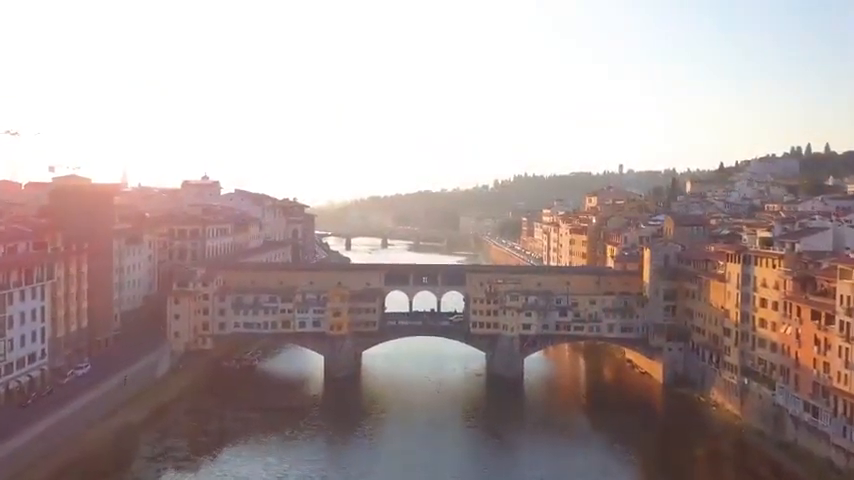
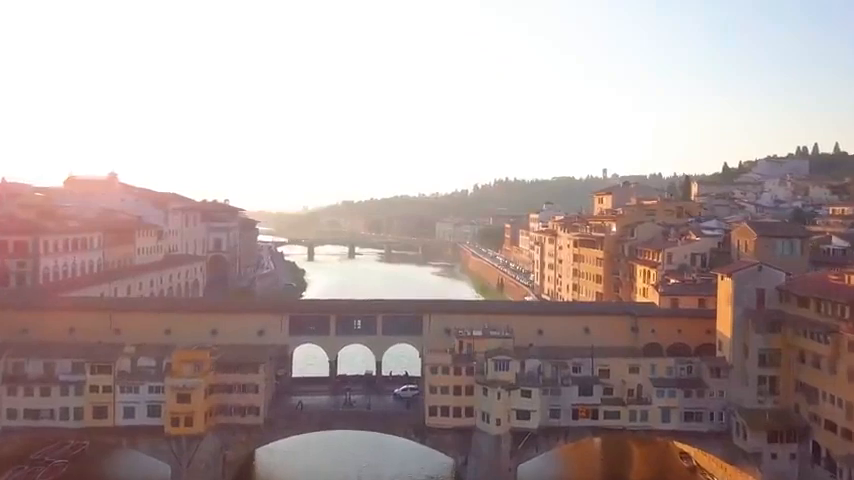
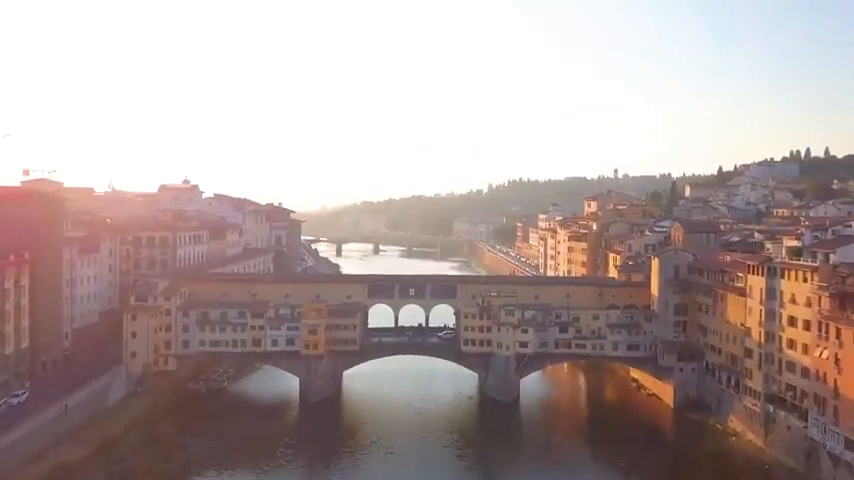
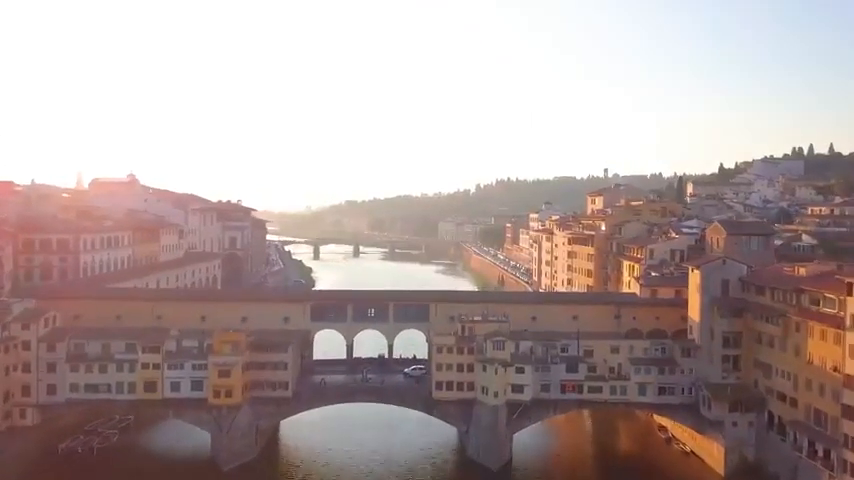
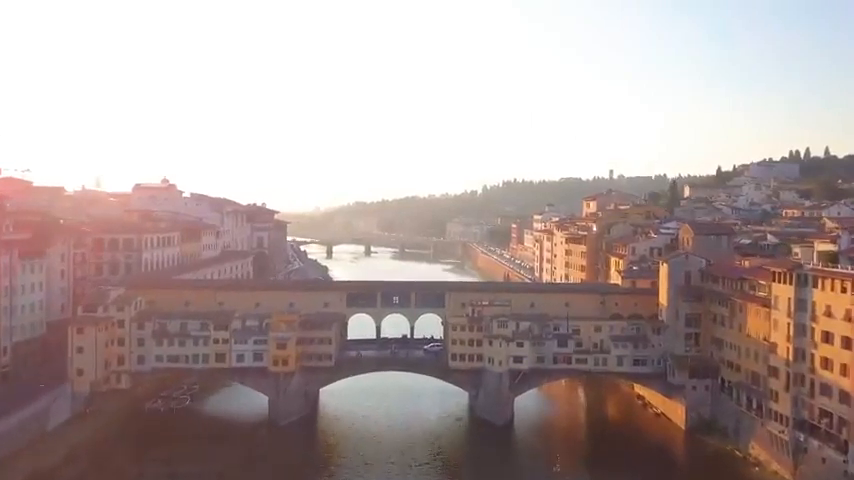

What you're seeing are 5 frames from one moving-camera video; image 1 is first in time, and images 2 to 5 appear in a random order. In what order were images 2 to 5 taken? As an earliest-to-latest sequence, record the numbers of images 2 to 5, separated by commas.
3, 5, 4, 2
